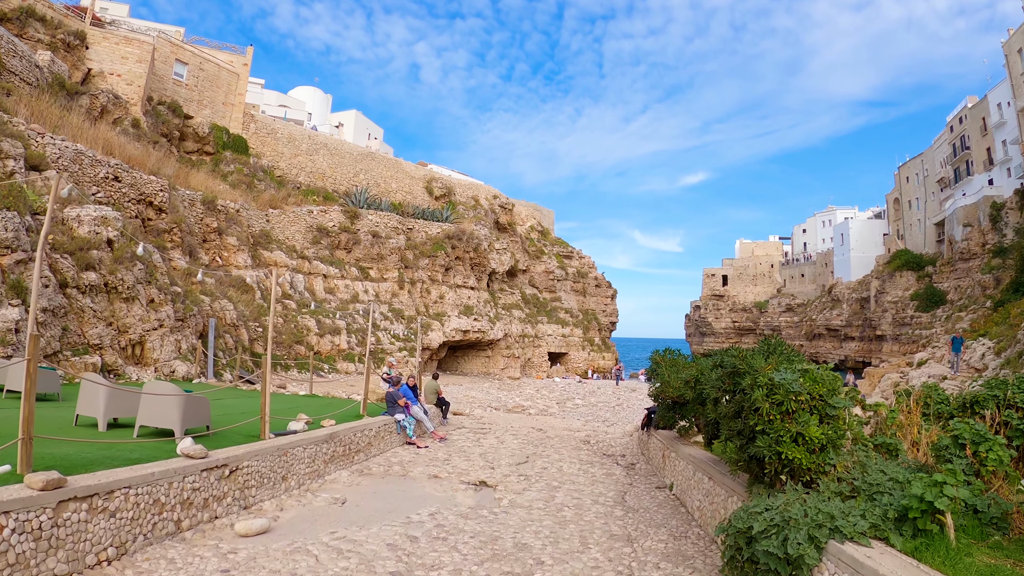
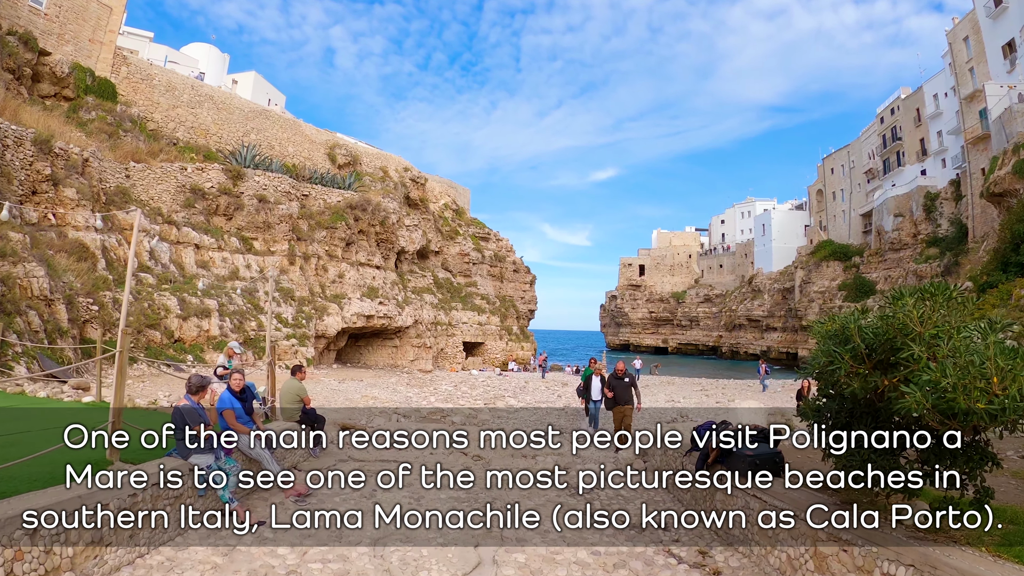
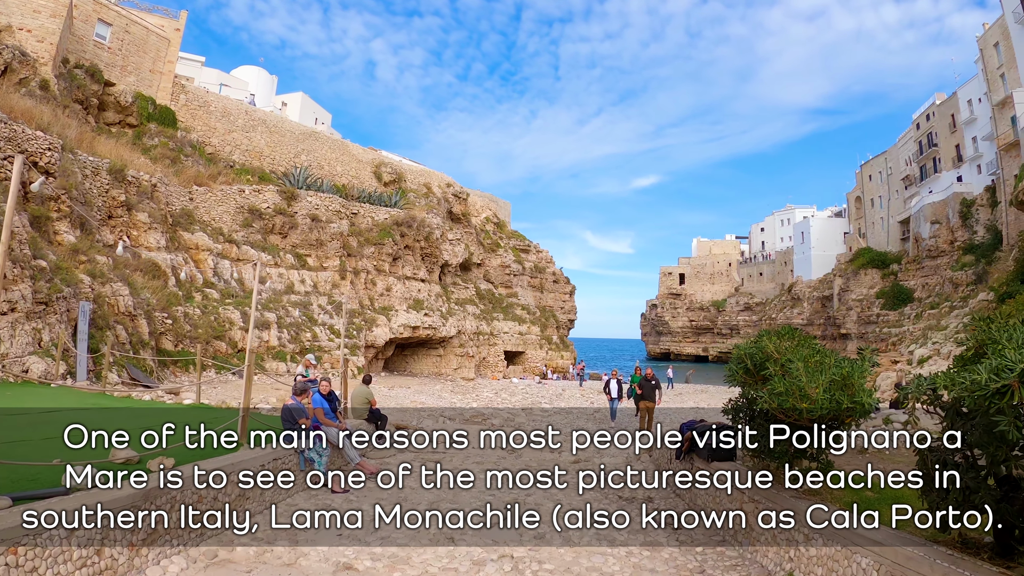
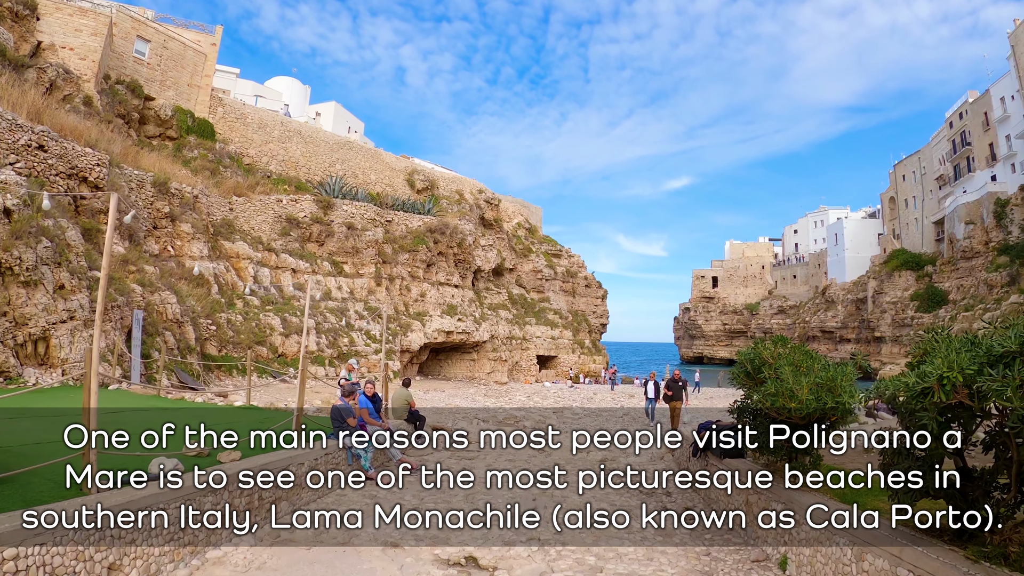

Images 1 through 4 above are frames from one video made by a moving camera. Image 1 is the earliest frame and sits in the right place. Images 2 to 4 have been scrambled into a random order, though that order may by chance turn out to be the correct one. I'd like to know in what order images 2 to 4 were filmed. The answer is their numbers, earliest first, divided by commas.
4, 3, 2
